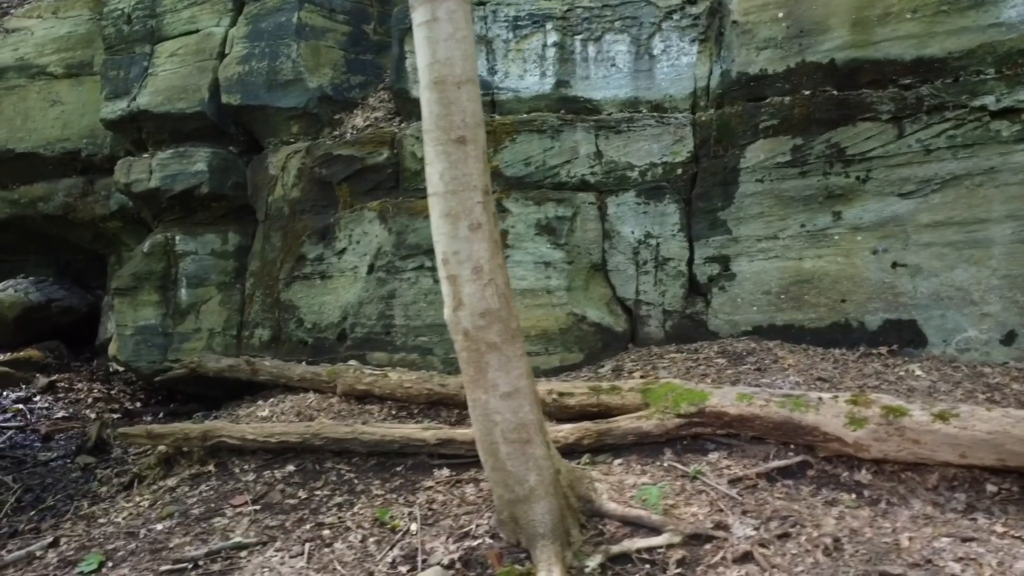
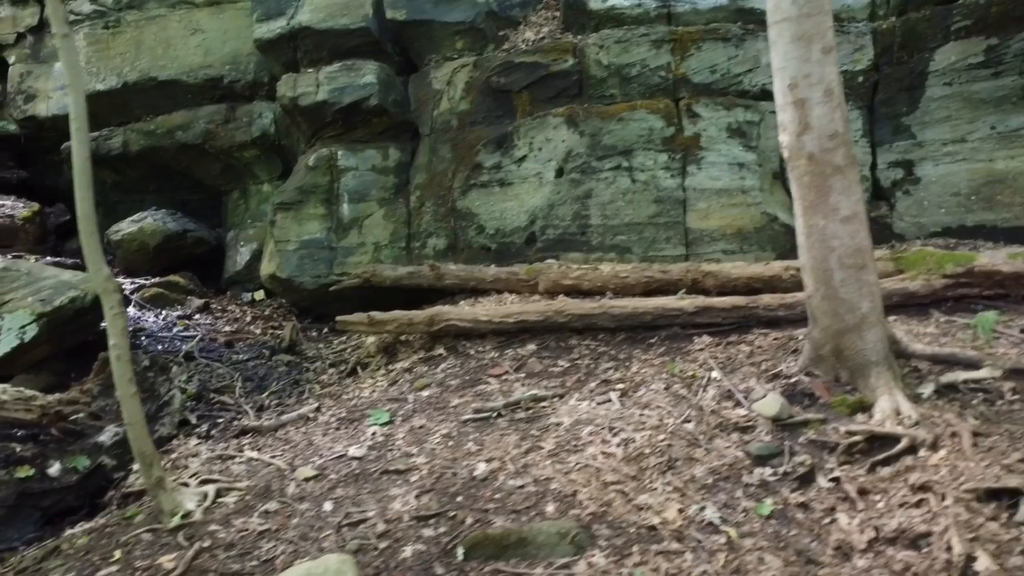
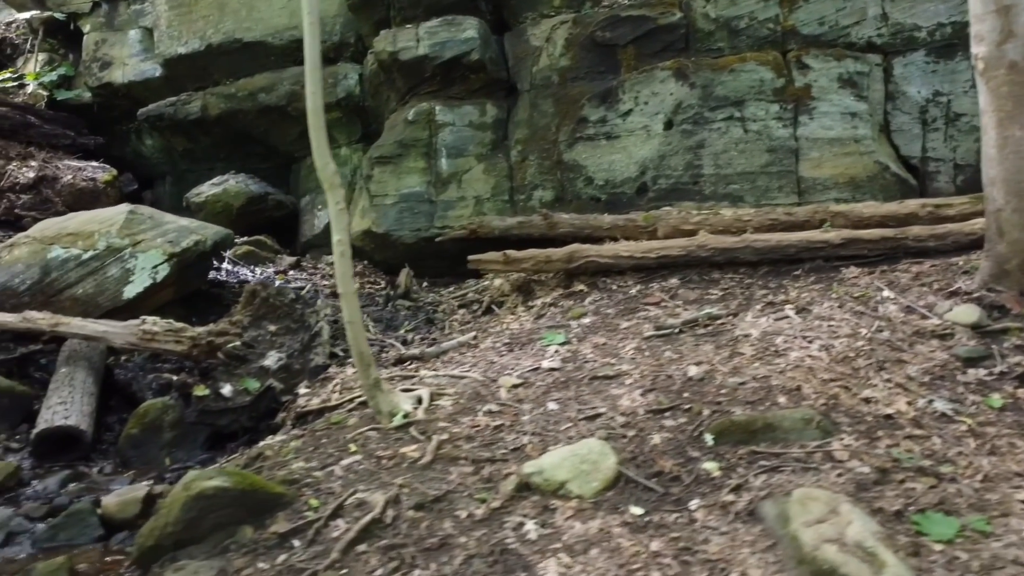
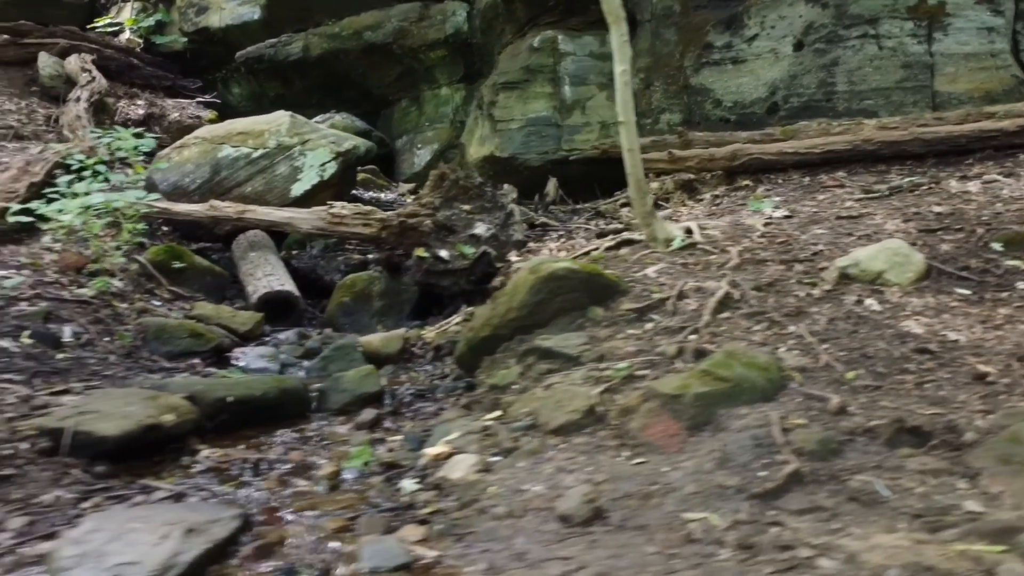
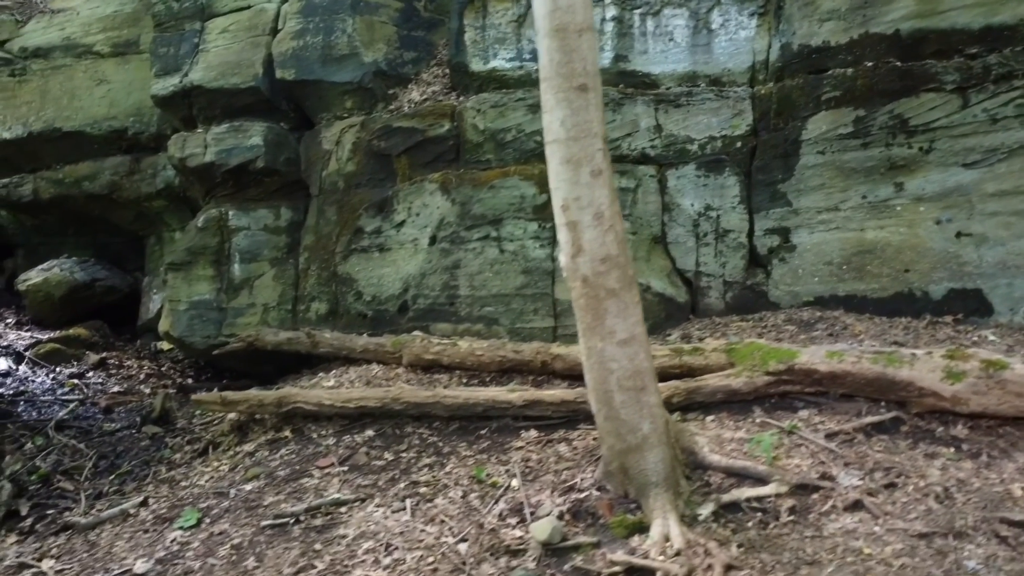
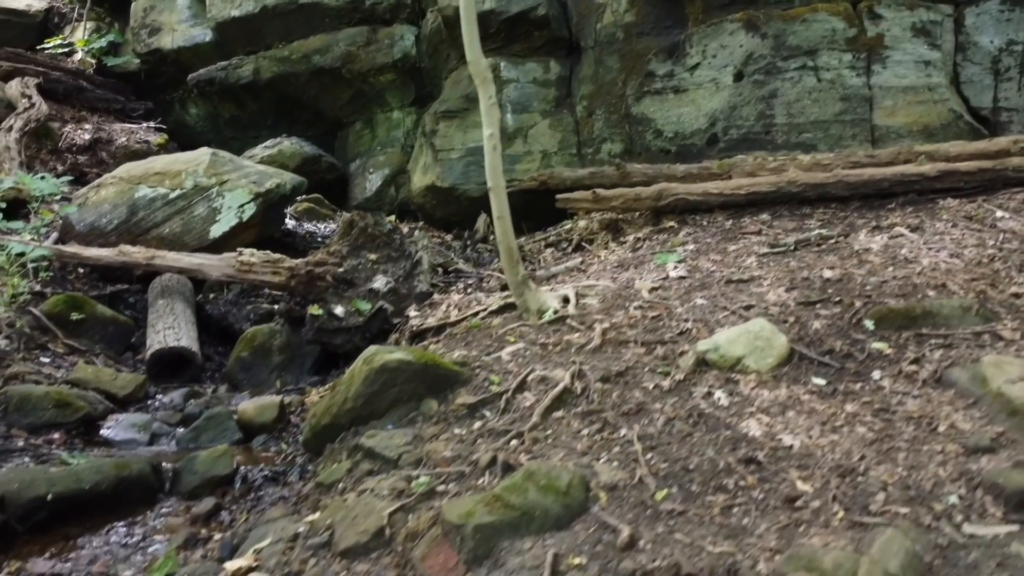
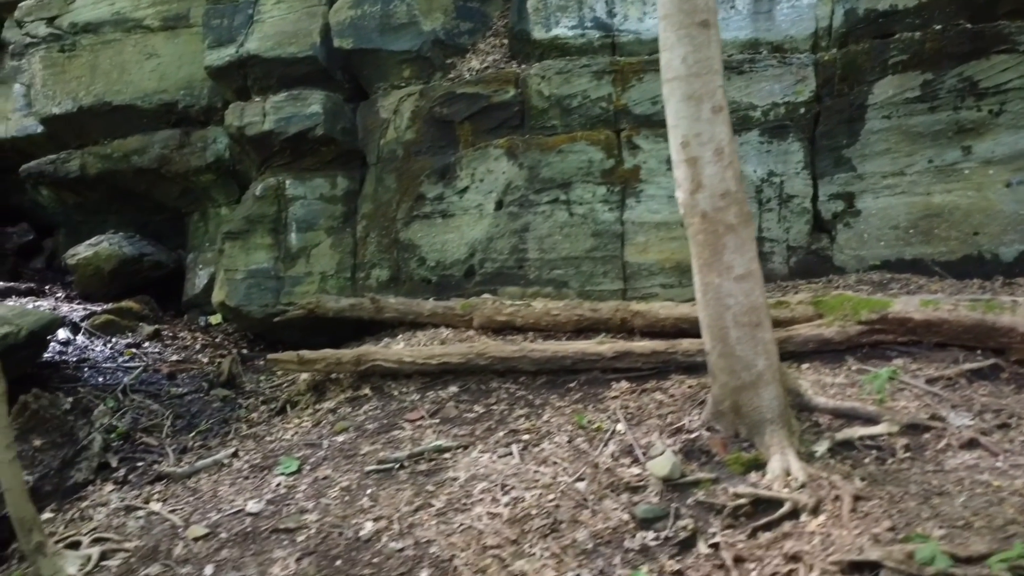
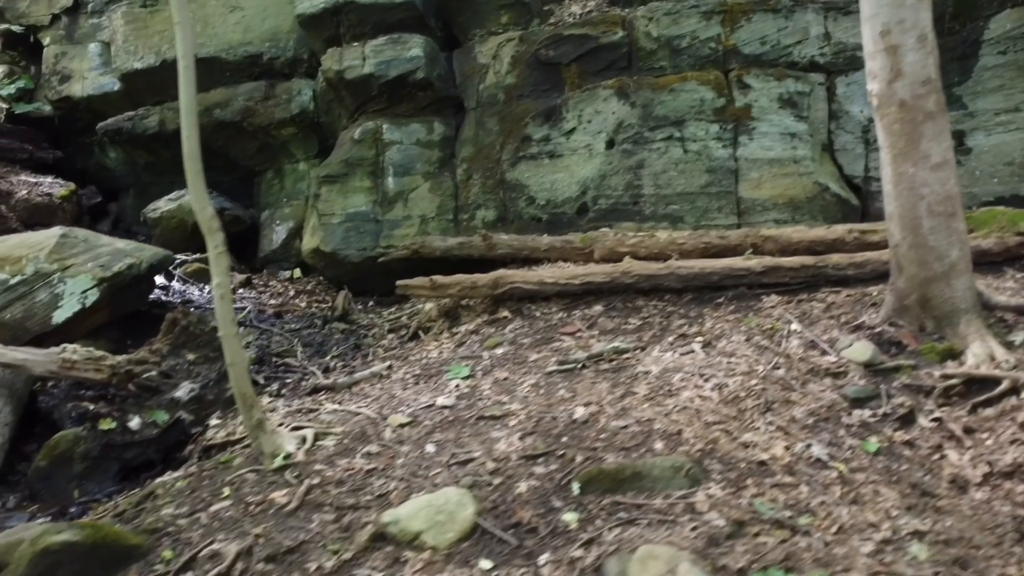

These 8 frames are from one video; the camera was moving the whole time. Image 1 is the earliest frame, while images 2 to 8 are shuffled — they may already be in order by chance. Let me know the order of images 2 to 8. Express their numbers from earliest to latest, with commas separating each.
5, 7, 2, 8, 3, 6, 4
